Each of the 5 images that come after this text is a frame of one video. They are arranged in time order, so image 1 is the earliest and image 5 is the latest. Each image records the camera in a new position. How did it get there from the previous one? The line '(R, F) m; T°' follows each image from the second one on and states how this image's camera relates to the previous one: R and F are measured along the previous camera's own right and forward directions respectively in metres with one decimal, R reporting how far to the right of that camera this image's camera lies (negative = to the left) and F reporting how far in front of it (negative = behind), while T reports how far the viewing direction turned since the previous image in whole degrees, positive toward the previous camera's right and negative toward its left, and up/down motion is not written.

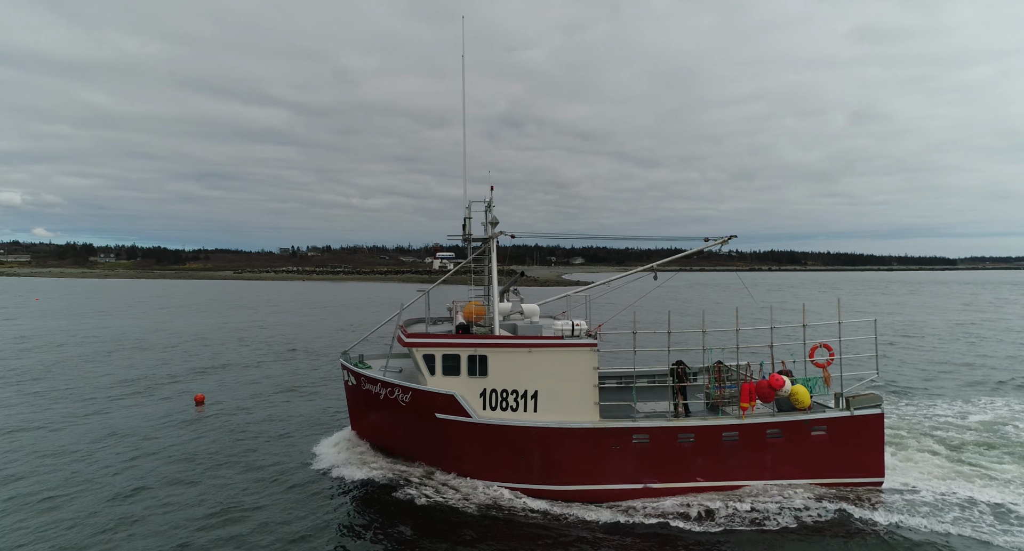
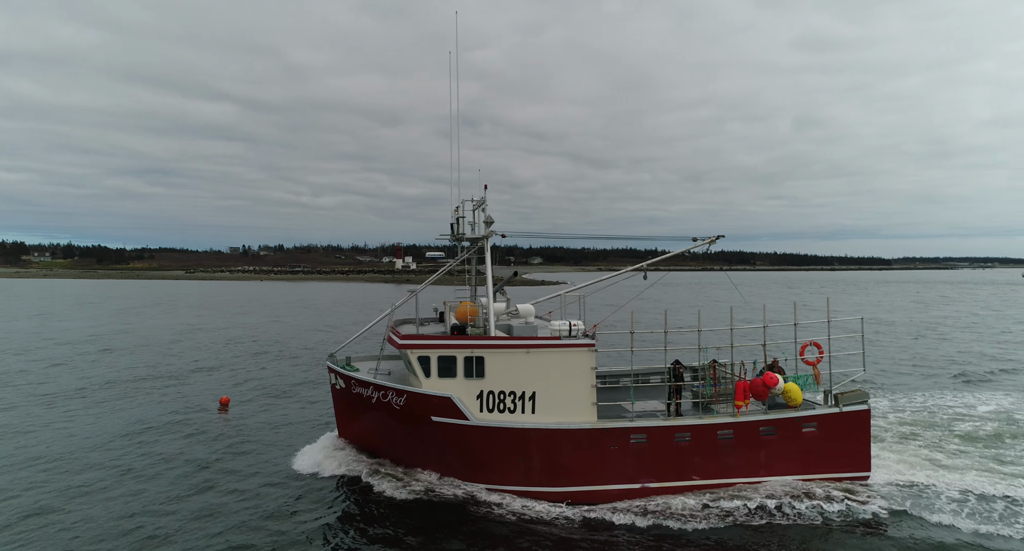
(-0.9, +0.2) m; +4°
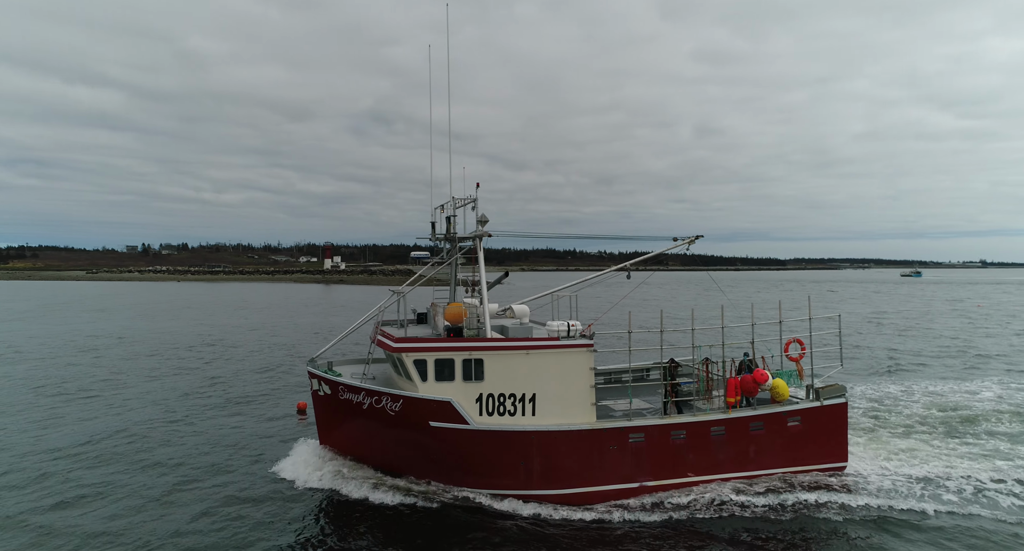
(-1.6, +0.3) m; +7°
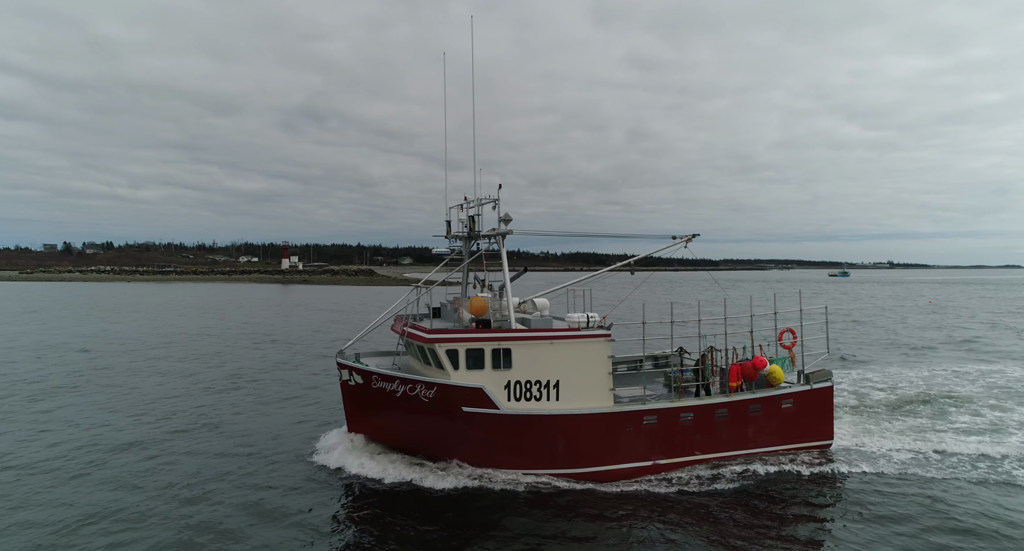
(-1.7, -0.9) m; +4°
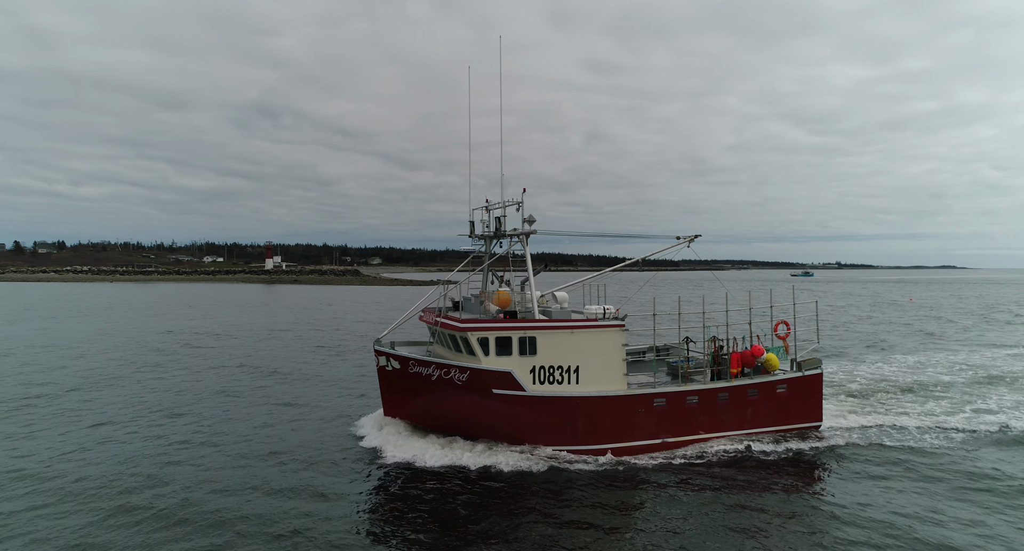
(-1.2, -1.5) m; +2°
